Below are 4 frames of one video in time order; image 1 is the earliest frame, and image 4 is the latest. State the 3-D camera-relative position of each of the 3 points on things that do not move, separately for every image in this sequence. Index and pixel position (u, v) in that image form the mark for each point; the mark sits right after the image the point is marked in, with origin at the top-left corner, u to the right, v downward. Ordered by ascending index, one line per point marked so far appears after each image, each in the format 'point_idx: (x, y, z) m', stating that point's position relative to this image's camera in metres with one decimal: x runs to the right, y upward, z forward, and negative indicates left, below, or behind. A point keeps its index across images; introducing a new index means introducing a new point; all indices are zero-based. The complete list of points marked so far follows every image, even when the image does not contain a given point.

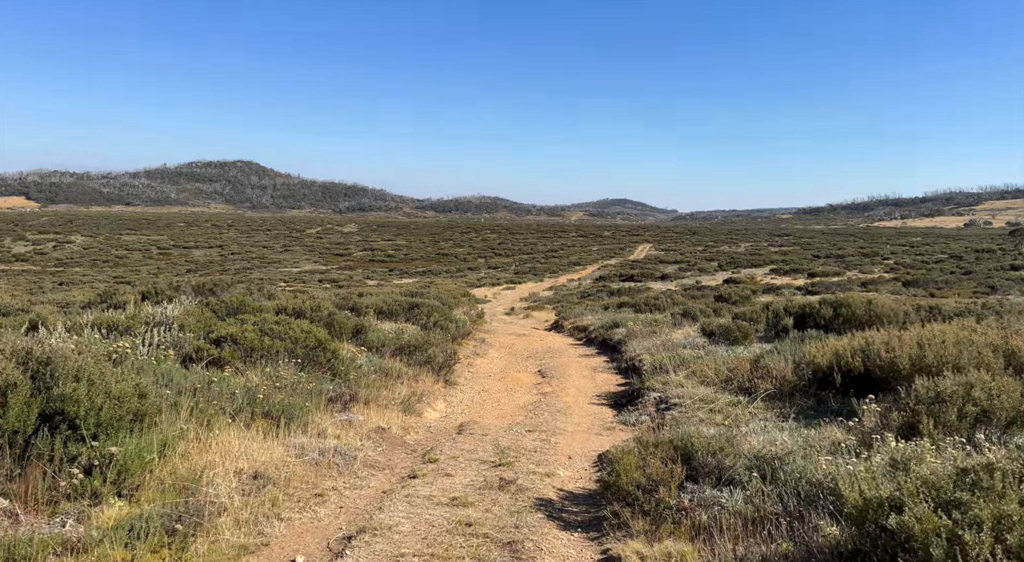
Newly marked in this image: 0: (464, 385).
0: (-0.8, -1.8, +14.0) m
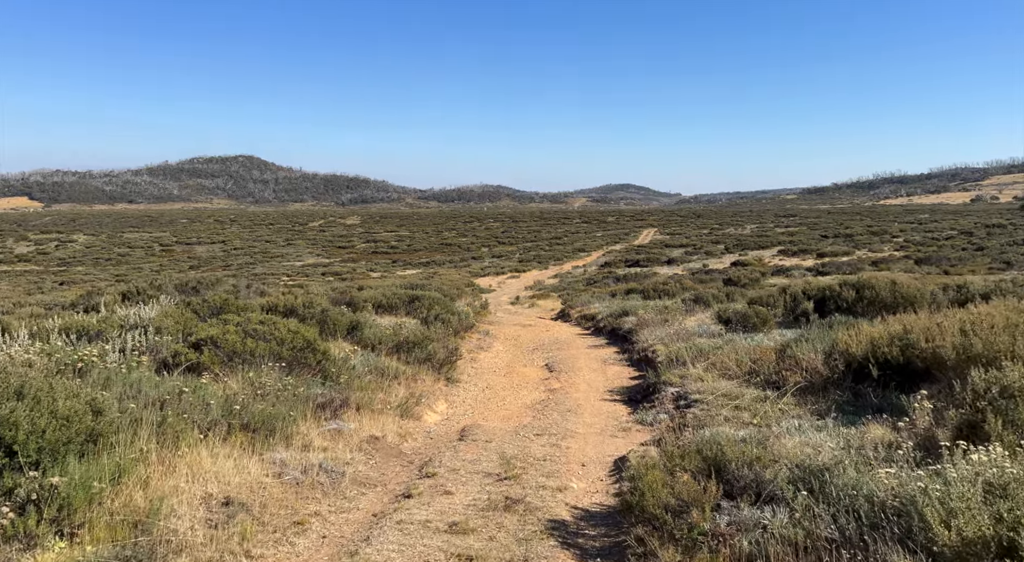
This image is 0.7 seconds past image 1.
0: (-0.7, -1.6, +13.1) m
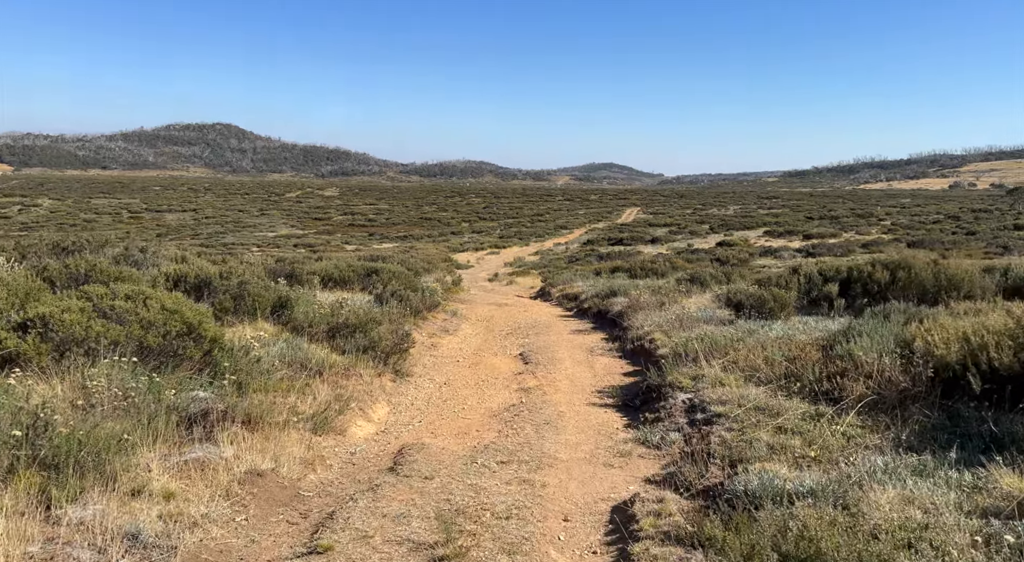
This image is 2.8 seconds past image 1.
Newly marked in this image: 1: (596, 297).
0: (-1.2, -1.2, +10.5) m
1: (+1.9, -0.3, +18.4) m
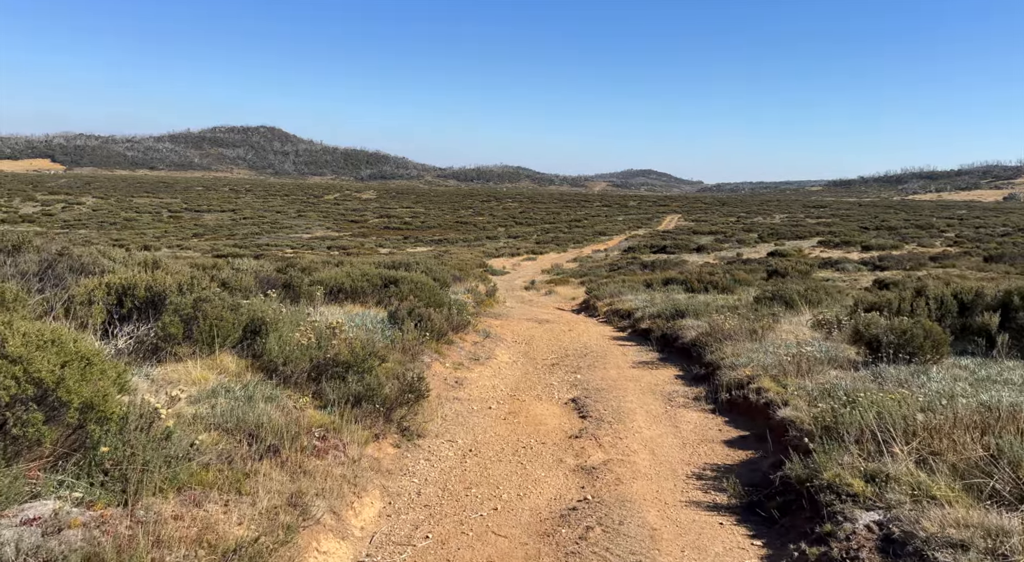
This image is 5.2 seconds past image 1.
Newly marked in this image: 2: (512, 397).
0: (-0.7, -1.4, +7.3) m
1: (+2.7, -0.7, +15.1) m
2: (0.0, -1.4, +9.6) m
